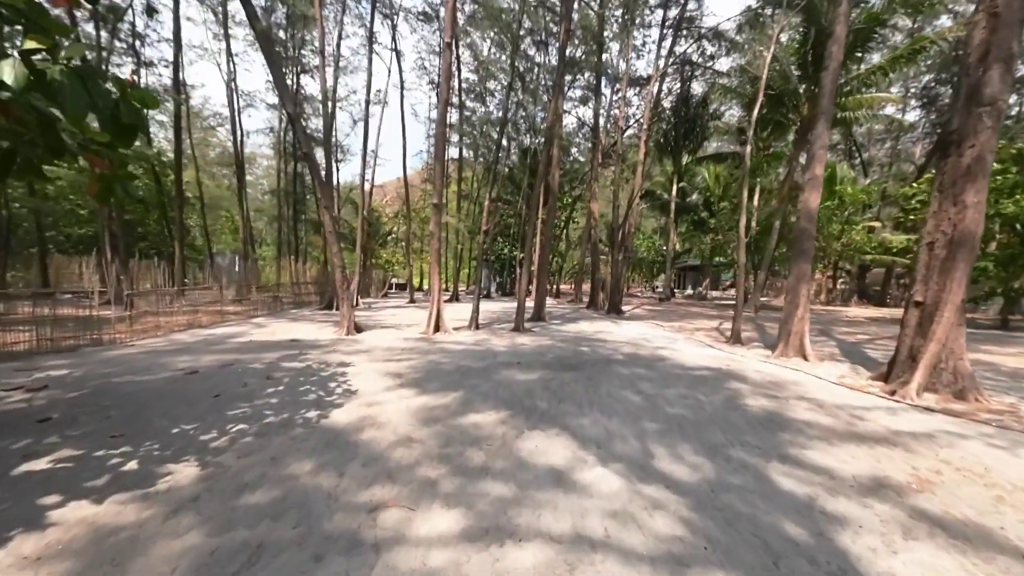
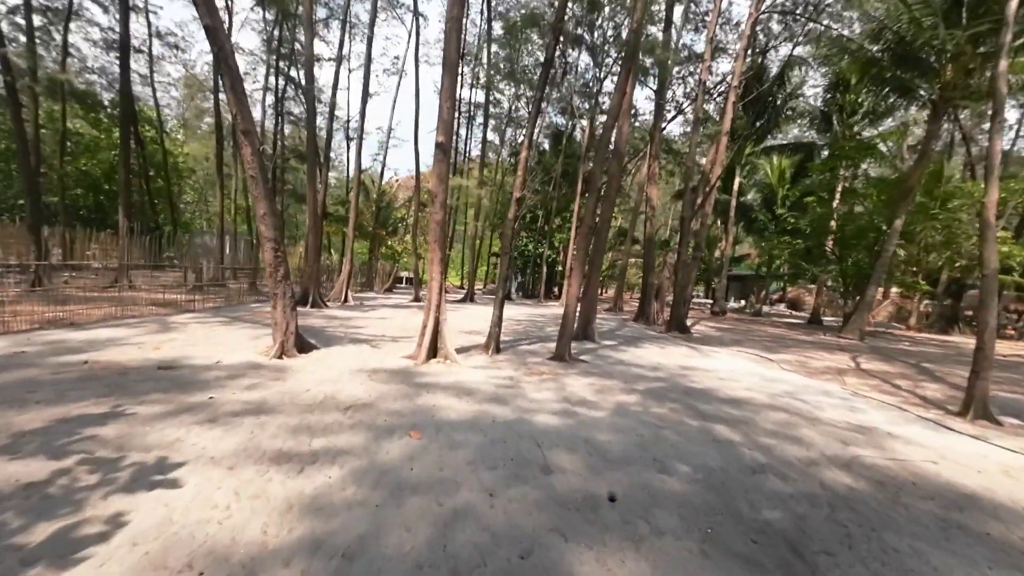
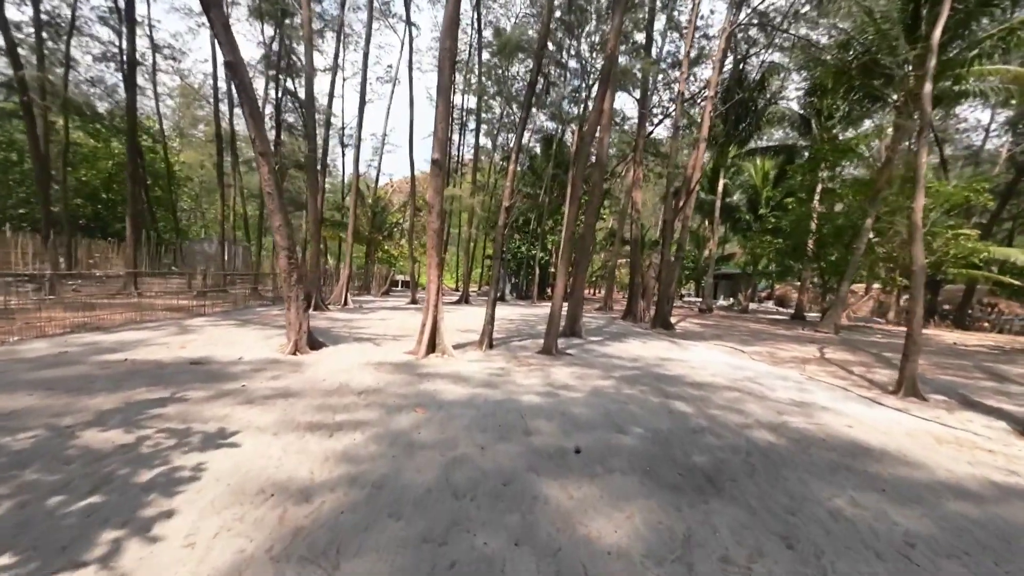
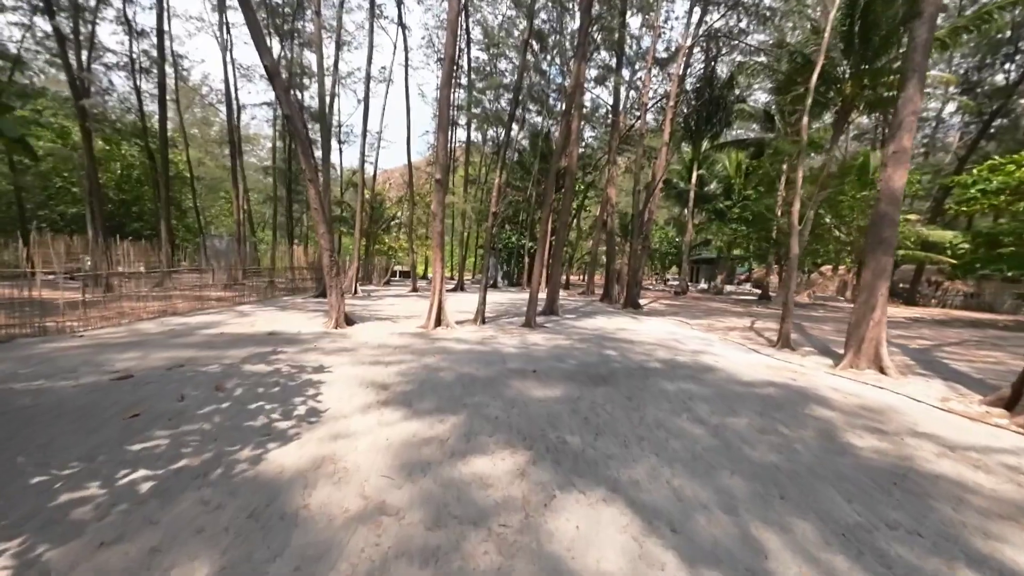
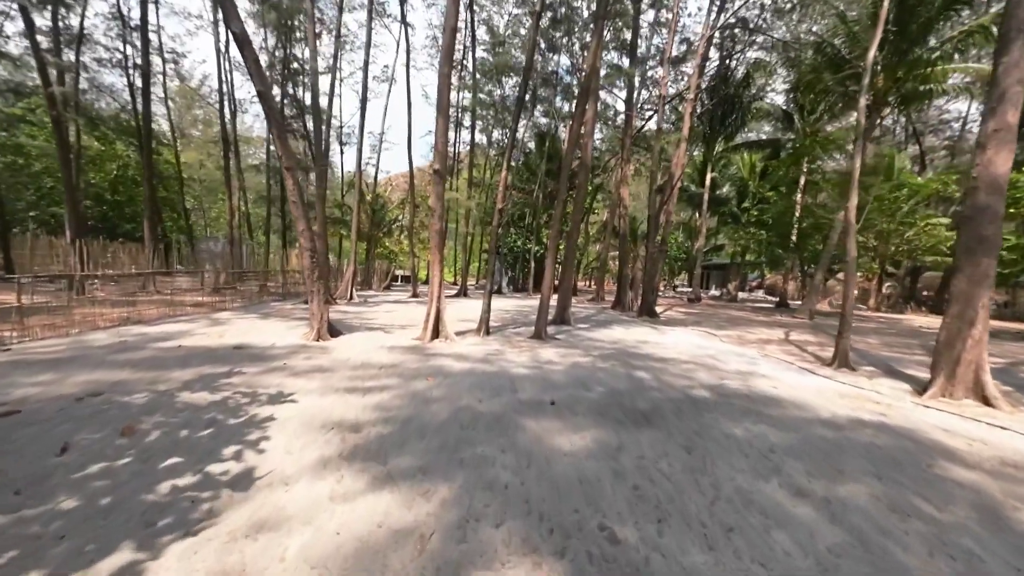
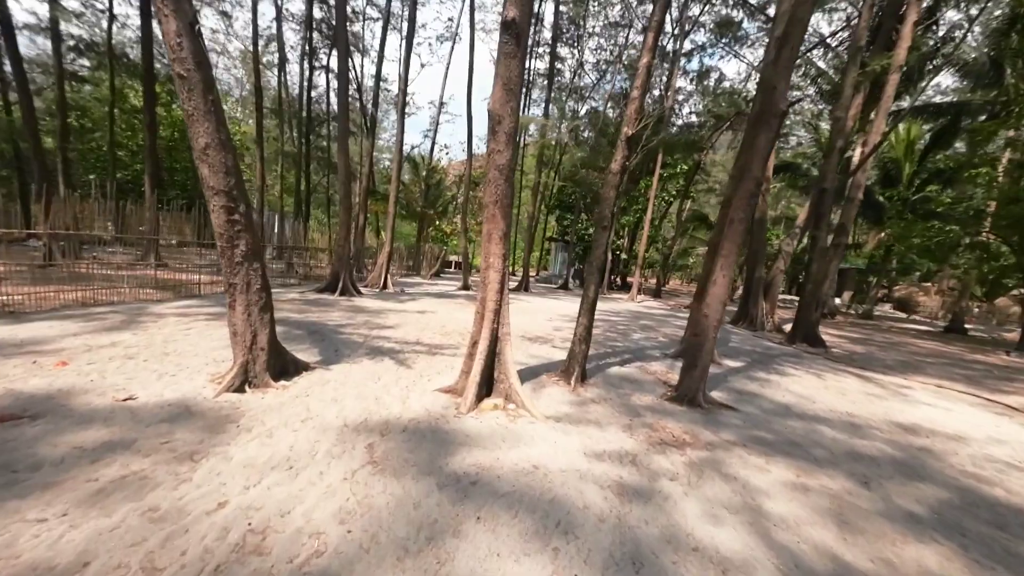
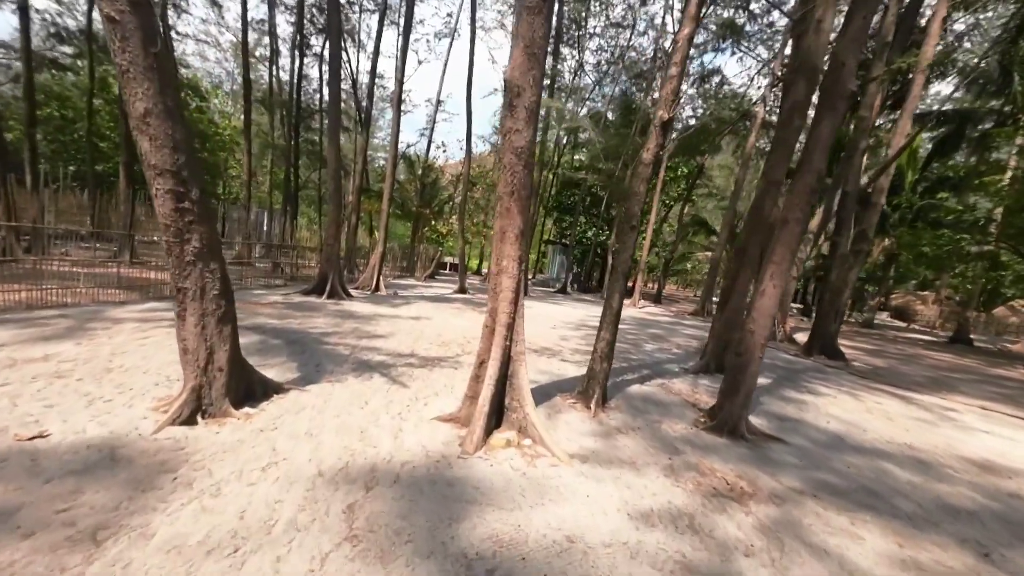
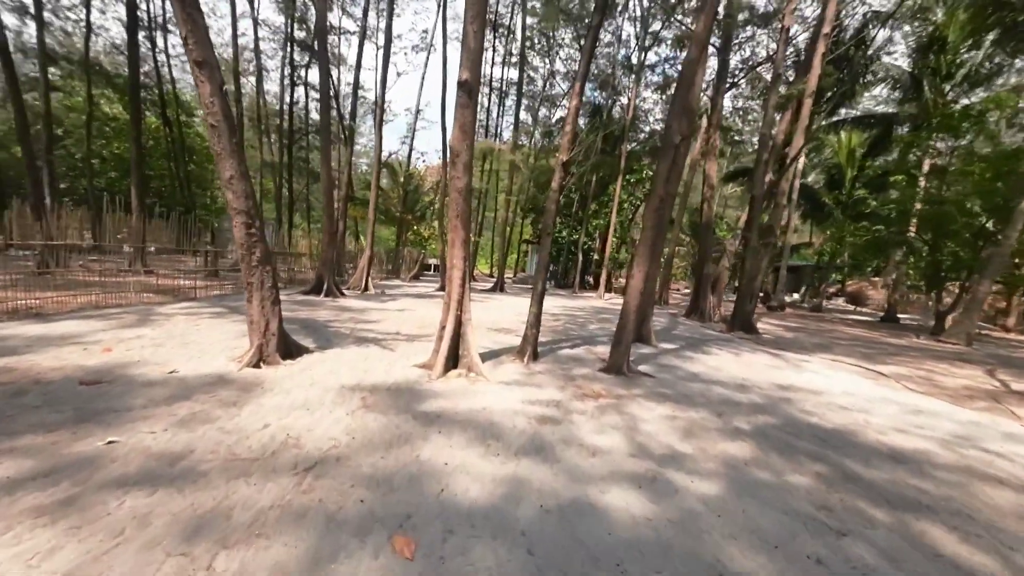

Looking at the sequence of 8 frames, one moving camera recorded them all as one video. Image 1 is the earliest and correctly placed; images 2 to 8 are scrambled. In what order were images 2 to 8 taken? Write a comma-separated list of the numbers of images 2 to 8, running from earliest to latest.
4, 5, 3, 2, 8, 6, 7
